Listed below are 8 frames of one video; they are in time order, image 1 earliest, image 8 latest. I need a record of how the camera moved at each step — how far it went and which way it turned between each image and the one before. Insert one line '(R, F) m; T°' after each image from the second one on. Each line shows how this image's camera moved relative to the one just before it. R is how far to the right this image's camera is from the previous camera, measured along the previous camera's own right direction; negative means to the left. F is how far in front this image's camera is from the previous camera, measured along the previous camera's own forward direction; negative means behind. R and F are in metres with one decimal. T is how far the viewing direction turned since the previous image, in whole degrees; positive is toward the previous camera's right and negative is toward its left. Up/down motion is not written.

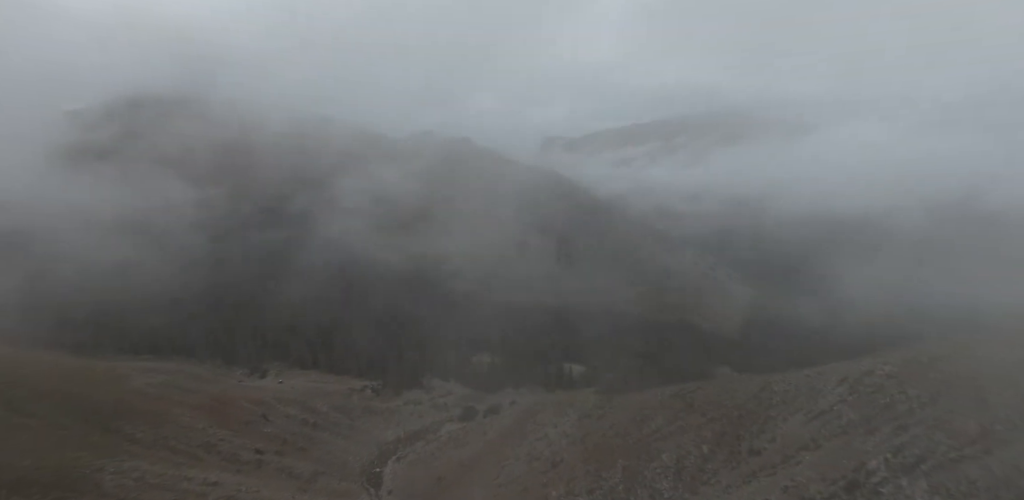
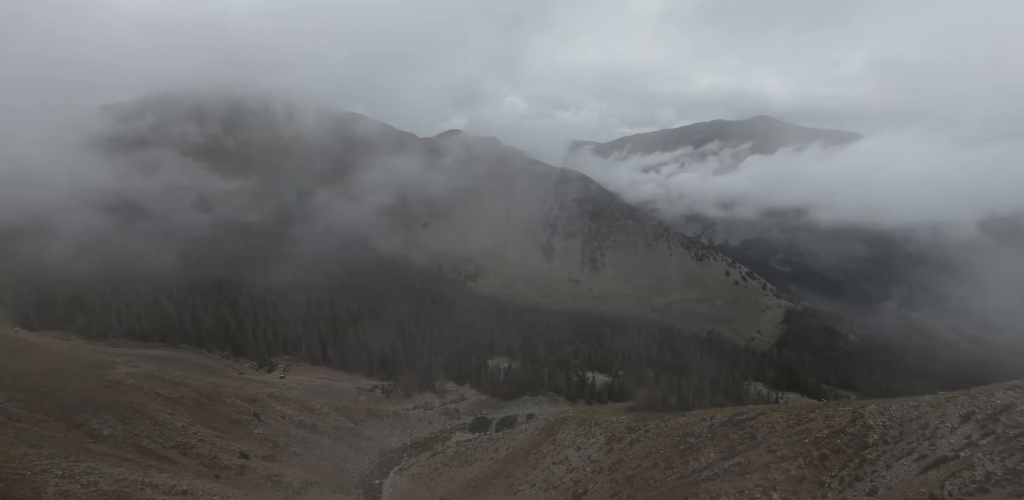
(+0.1, +6.0) m; -2°
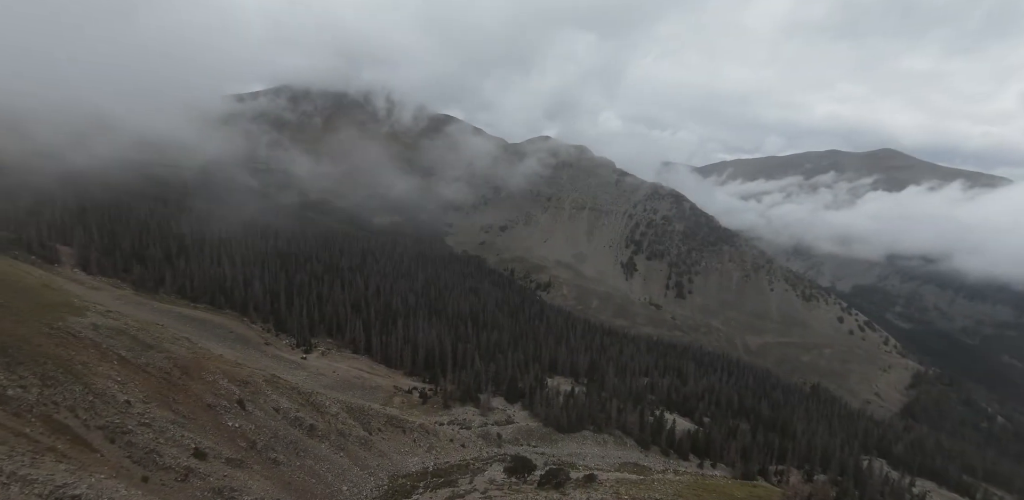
(+0.1, +13.9) m; -8°
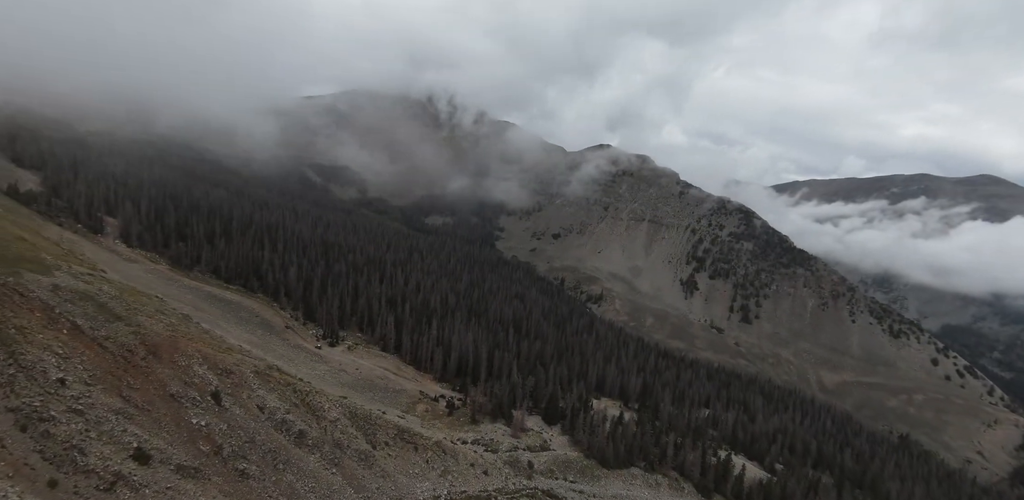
(+0.3, +9.1) m; -5°
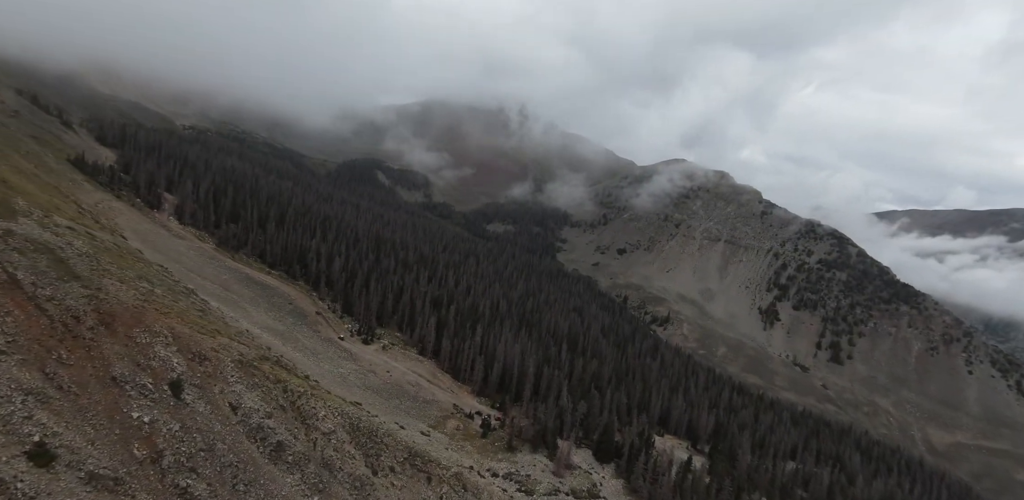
(+0.4, +9.5) m; -6°
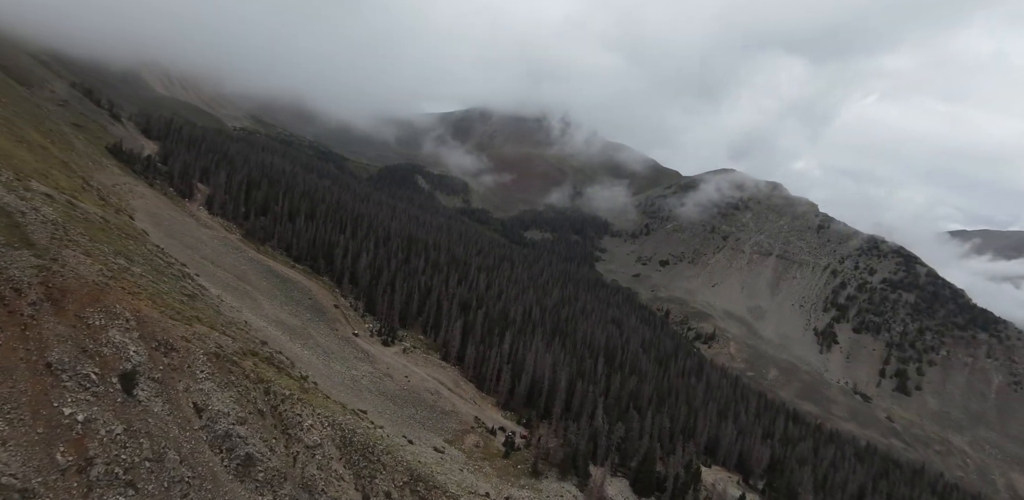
(+0.3, +6.0) m; -4°
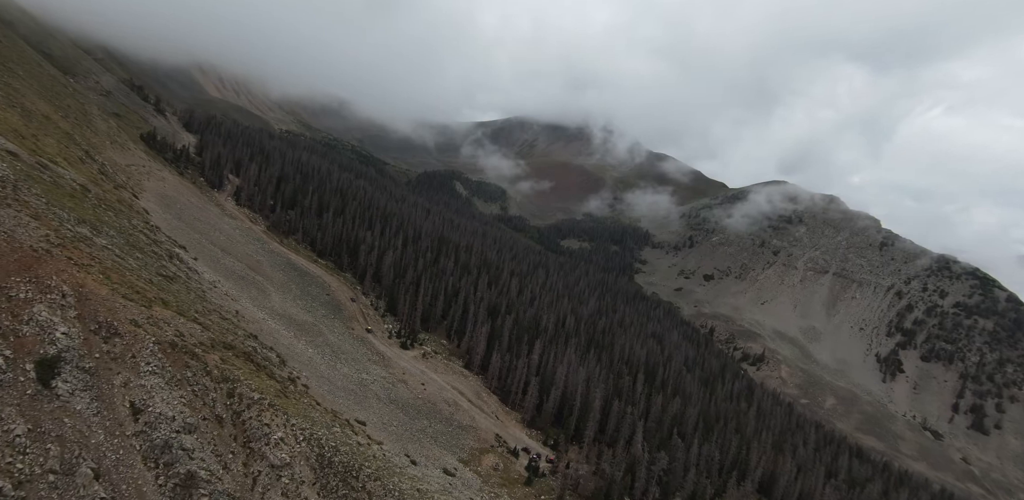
(+0.3, +6.1) m; -4°
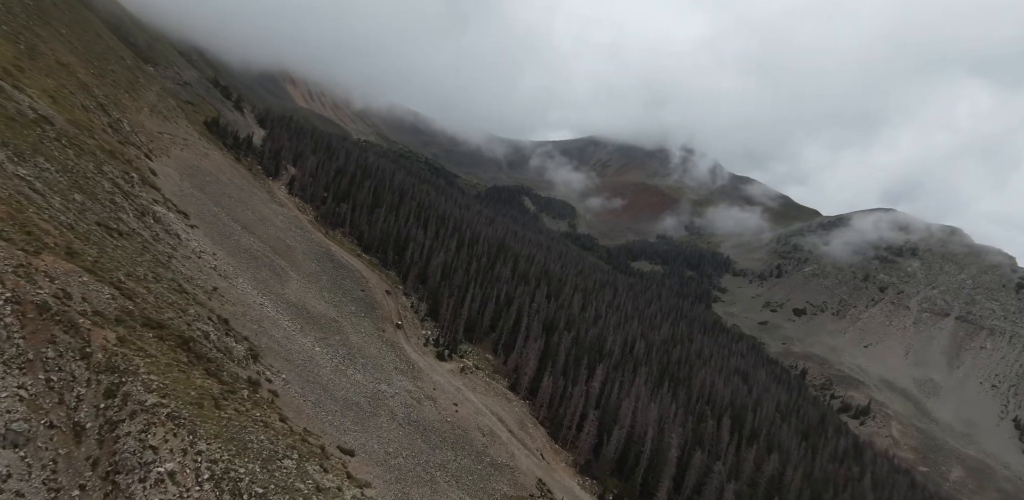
(+0.3, +9.8) m; -7°
